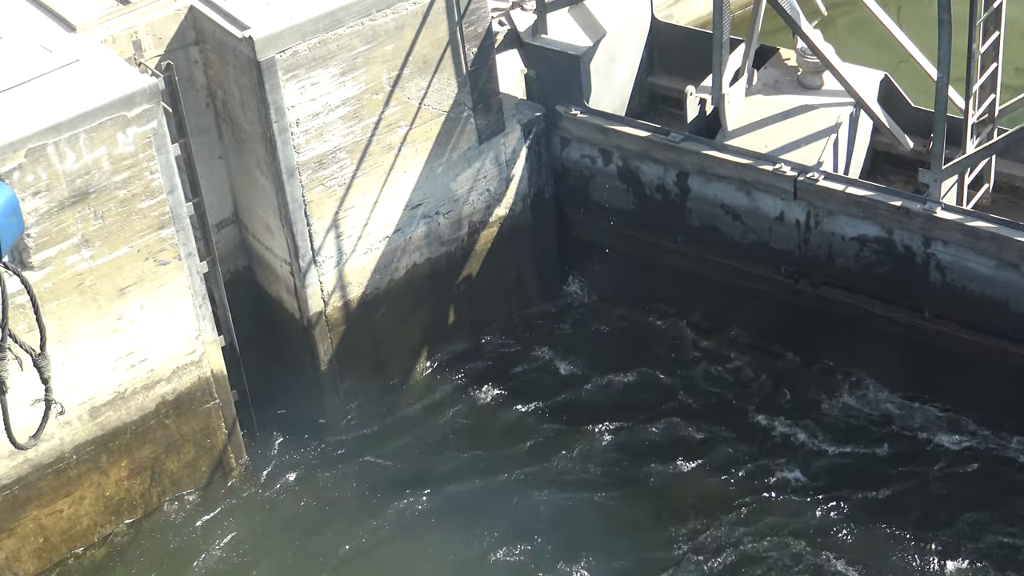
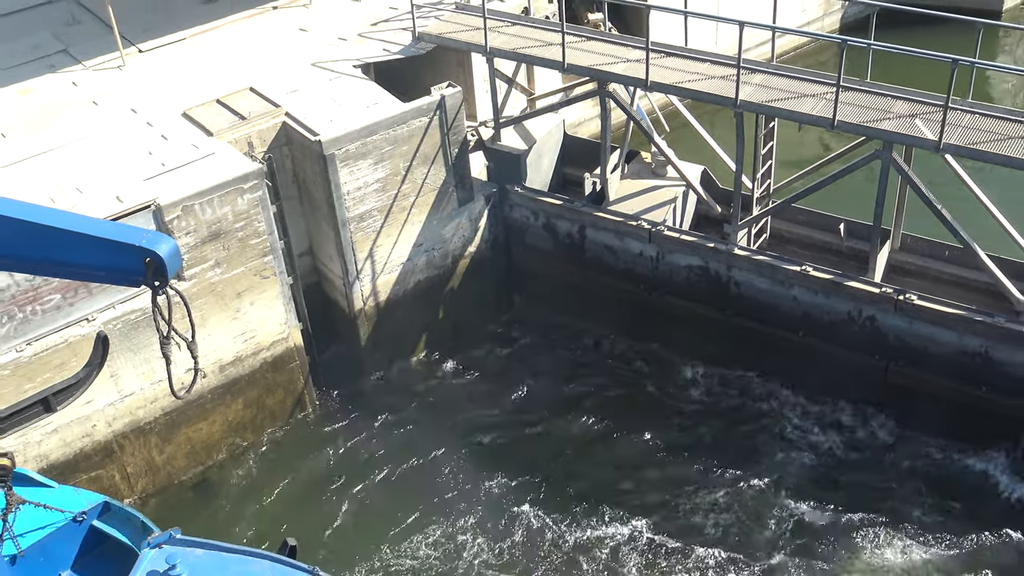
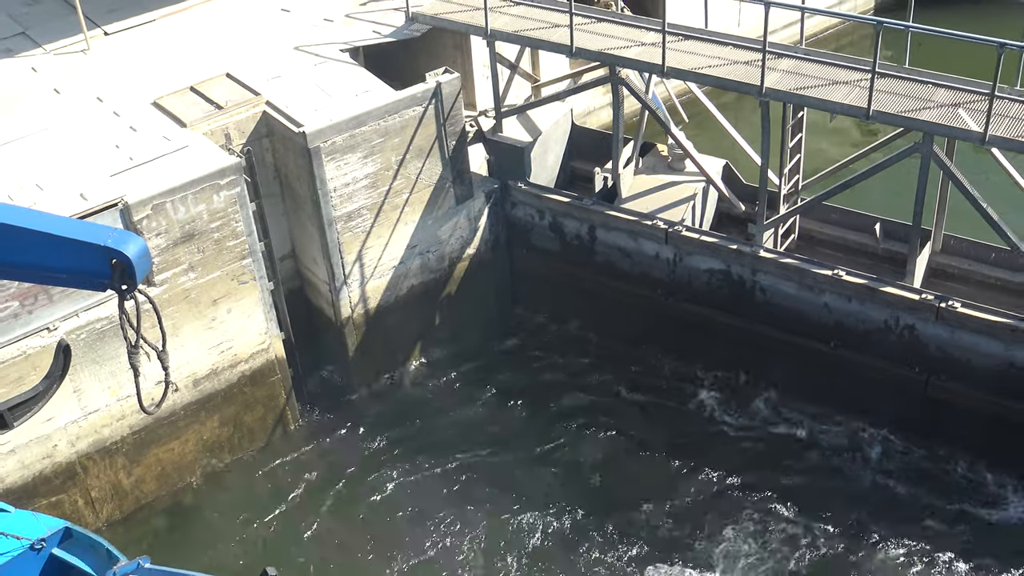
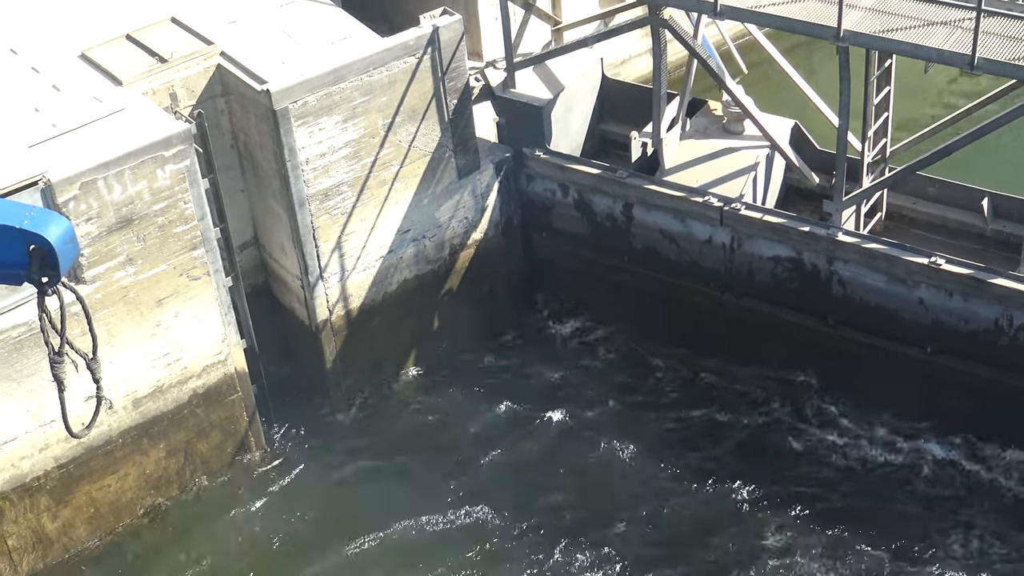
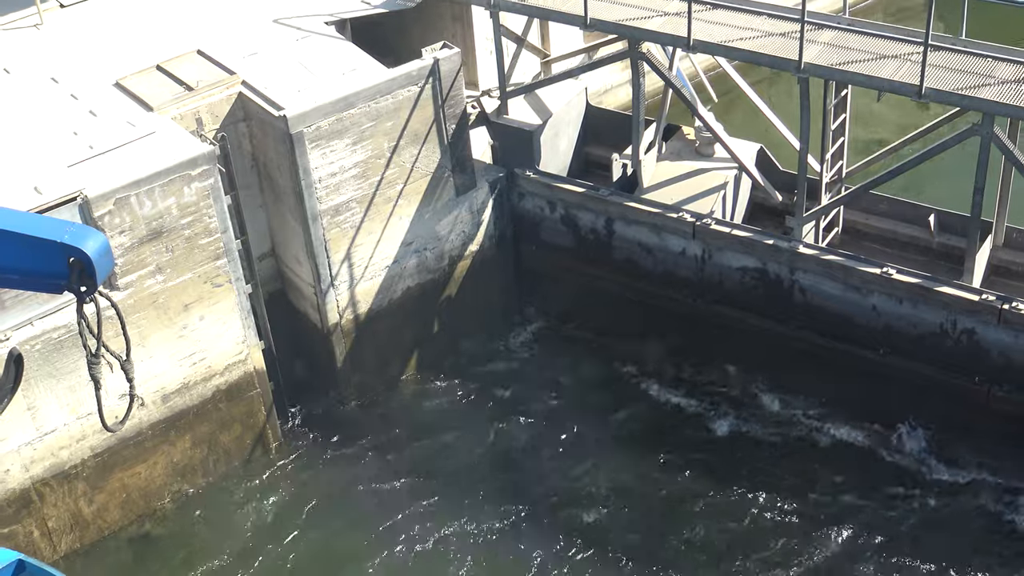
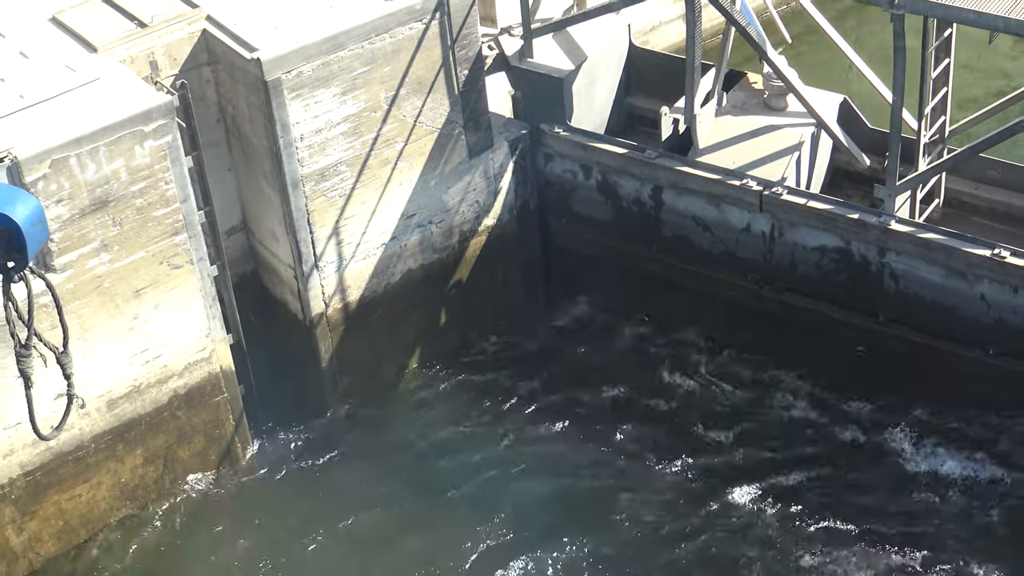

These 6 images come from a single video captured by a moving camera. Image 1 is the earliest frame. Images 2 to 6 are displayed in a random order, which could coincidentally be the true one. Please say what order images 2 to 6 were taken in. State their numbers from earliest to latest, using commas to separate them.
6, 4, 5, 3, 2
